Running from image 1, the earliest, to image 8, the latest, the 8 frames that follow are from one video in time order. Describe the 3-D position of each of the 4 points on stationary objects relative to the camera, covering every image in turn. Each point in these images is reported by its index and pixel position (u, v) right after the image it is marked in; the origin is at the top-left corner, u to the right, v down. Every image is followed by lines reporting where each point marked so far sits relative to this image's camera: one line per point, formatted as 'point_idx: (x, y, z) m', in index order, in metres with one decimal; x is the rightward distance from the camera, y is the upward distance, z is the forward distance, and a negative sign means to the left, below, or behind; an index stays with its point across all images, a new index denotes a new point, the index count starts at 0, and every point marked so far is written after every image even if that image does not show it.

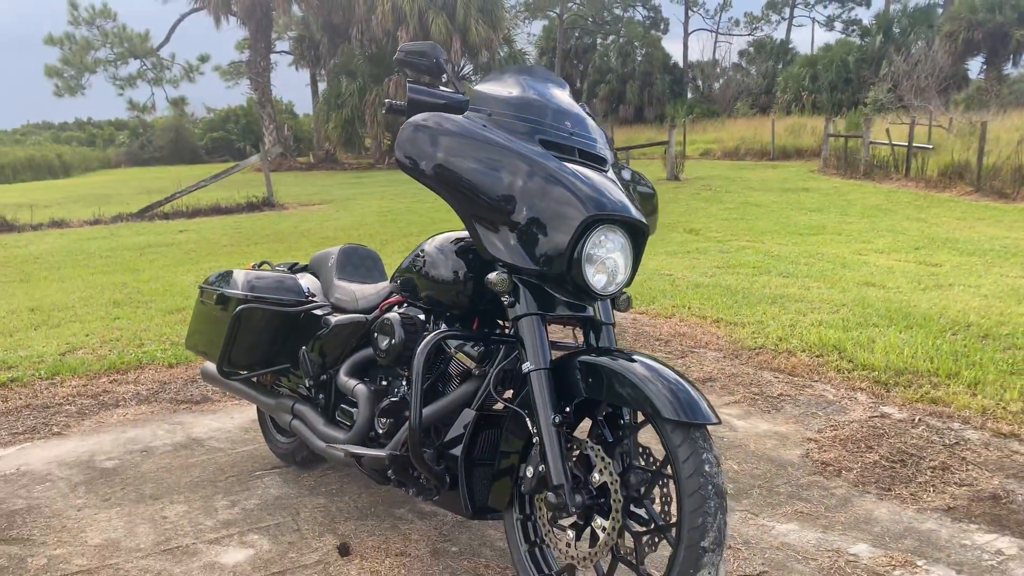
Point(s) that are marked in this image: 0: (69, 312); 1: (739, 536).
0: (-3.7, -0.2, +7.2) m
1: (+0.7, -0.8, +2.6) m
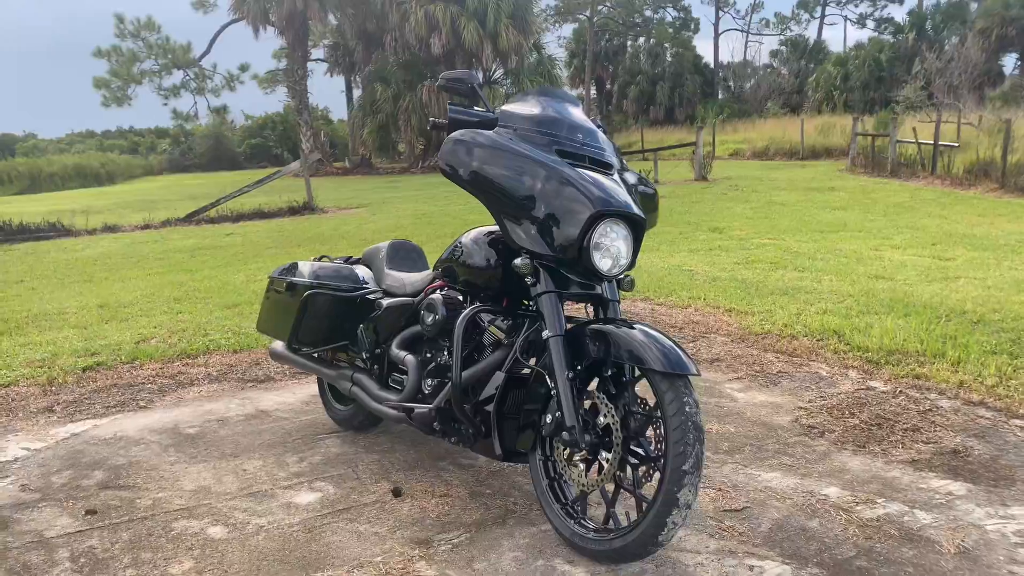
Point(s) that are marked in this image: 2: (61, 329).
0: (-3.4, -0.2, +7.8) m
1: (+0.8, -0.7, +3.1) m
2: (-3.6, -0.3, +6.8) m
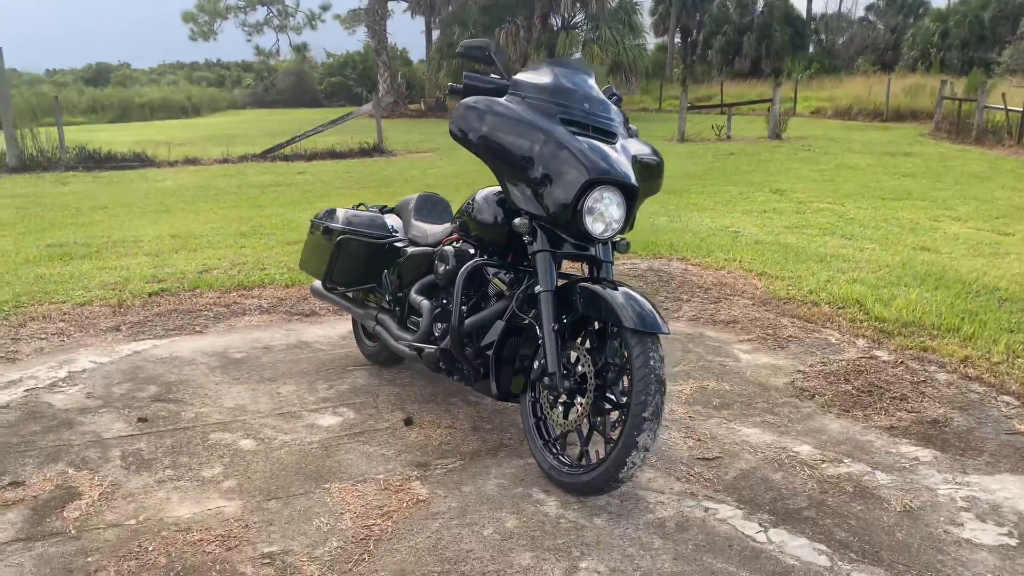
0: (-3.0, +0.5, +8.3) m
1: (+0.8, -0.6, +3.3) m
2: (-3.2, +0.3, +7.4) m
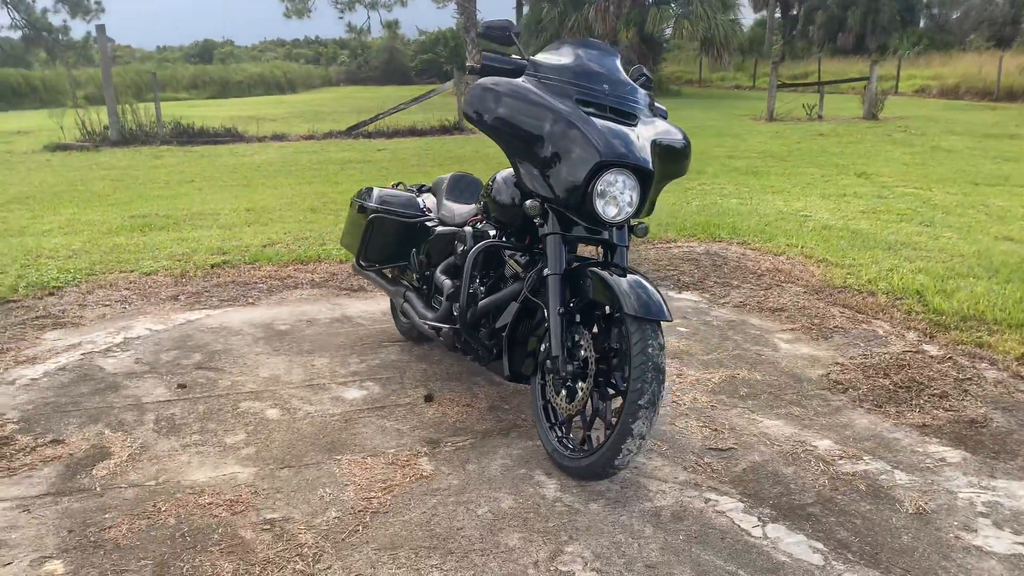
0: (-2.3, +0.8, +8.6) m
1: (+0.8, -0.5, +3.3) m
2: (-2.7, +0.5, +7.7) m
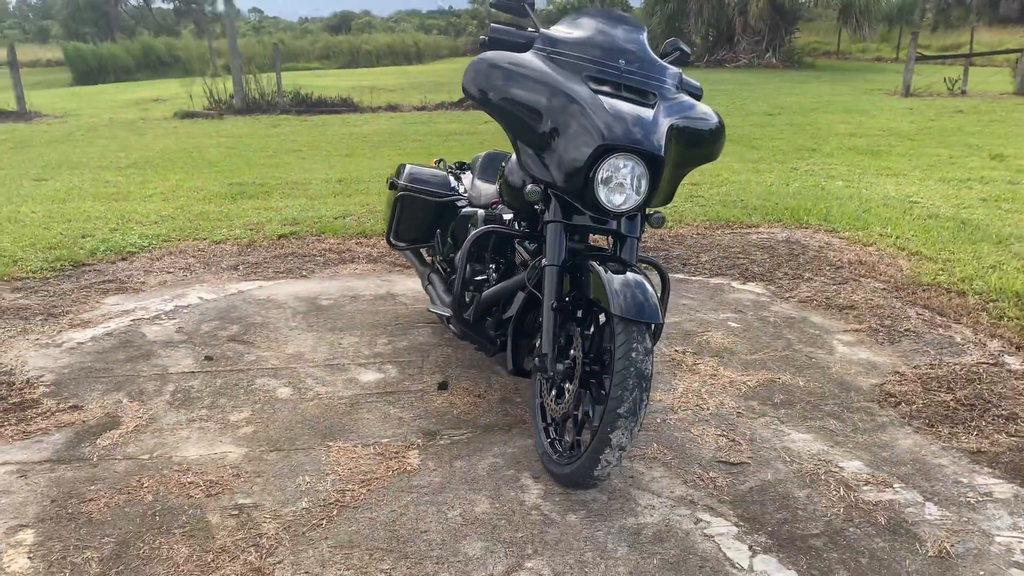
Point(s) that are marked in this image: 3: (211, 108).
0: (-1.5, +1.1, +8.7) m
1: (+0.8, -0.5, +3.0) m
2: (-2.0, +0.8, +7.9) m
3: (-6.1, +3.6, +17.2) m
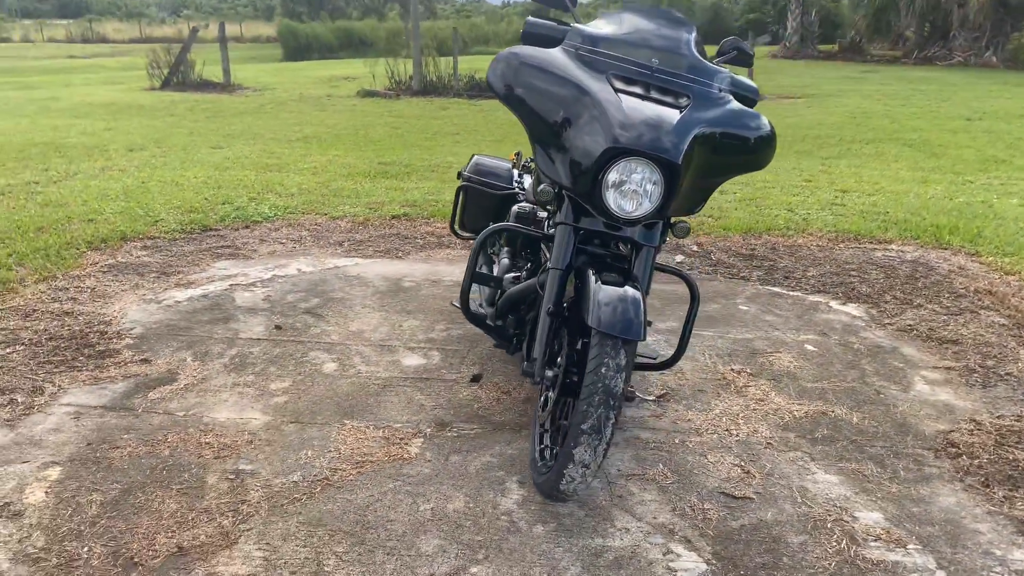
0: (-0.1, +1.2, +8.8) m
1: (+0.8, -0.6, +2.8) m
2: (-0.8, +1.0, +8.1) m
3: (-2.6, +4.2, +18.0) m
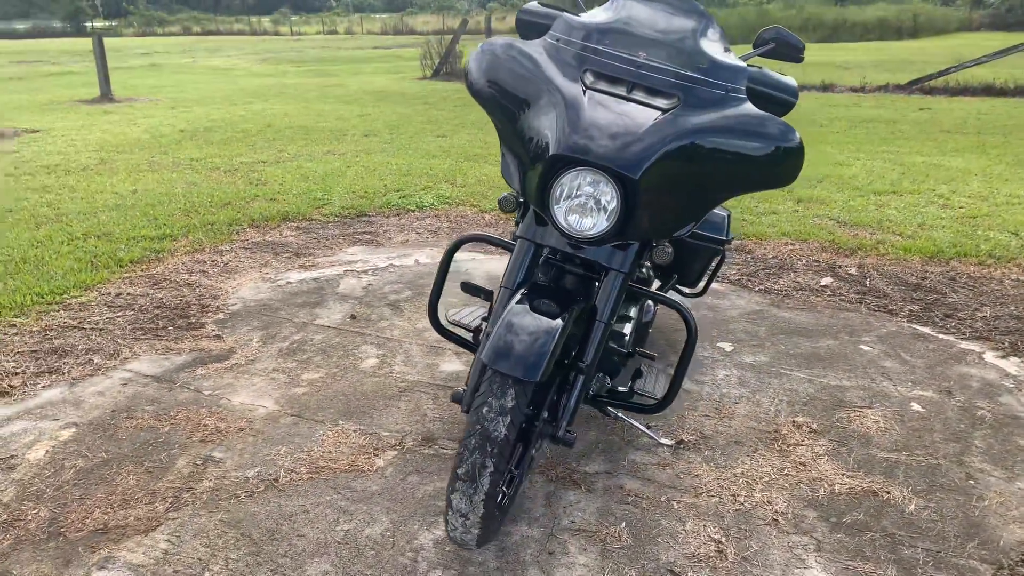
0: (+1.8, +1.1, +8.2) m
1: (+0.7, -0.7, +2.3) m
2: (+0.9, +1.0, +7.8) m
3: (+2.7, +4.3, +17.7) m
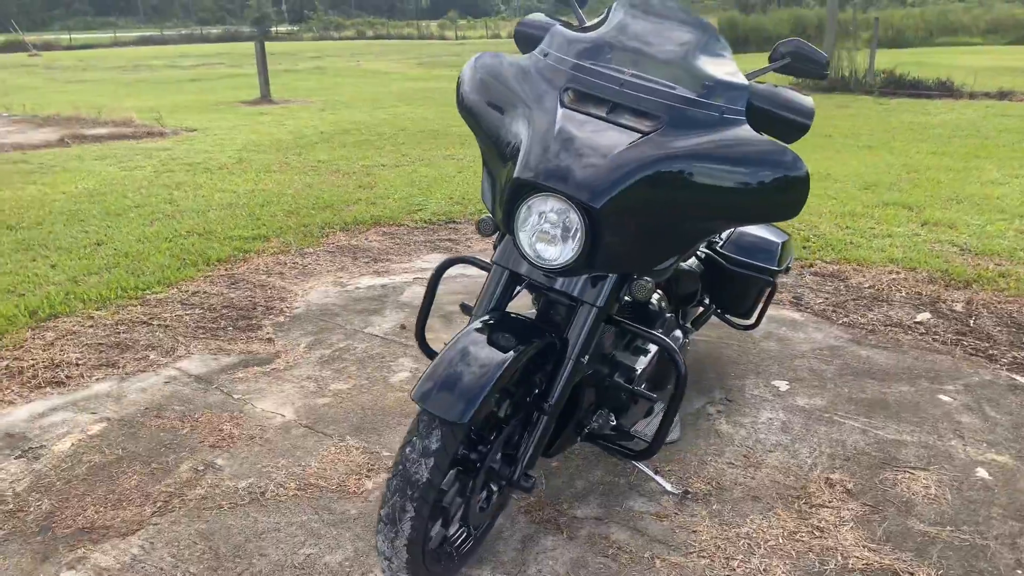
0: (+2.8, +0.9, +7.7) m
1: (+0.5, -0.8, +2.0) m
2: (+1.9, +0.9, +7.4) m
3: (+5.6, +4.0, +16.8) m
